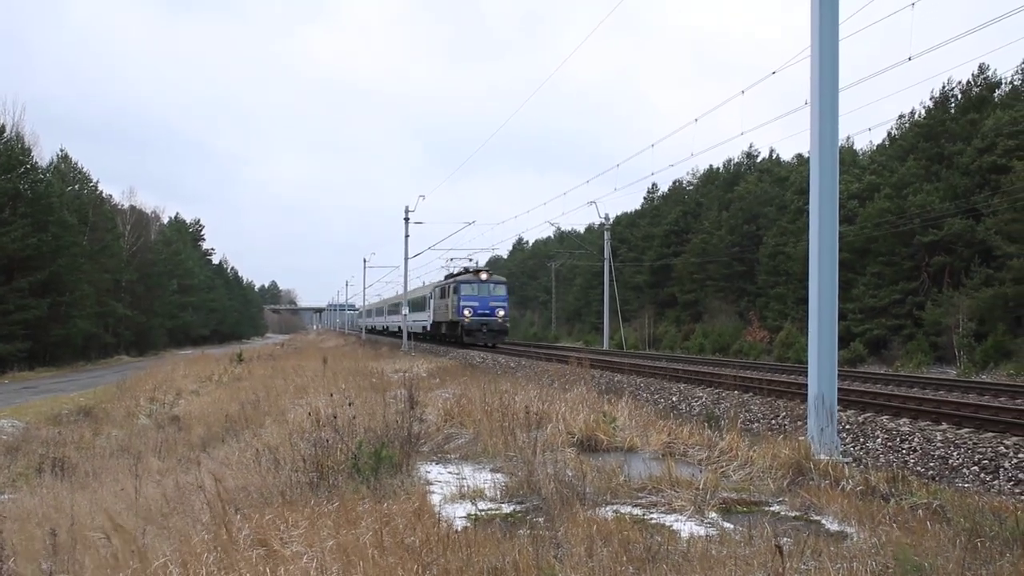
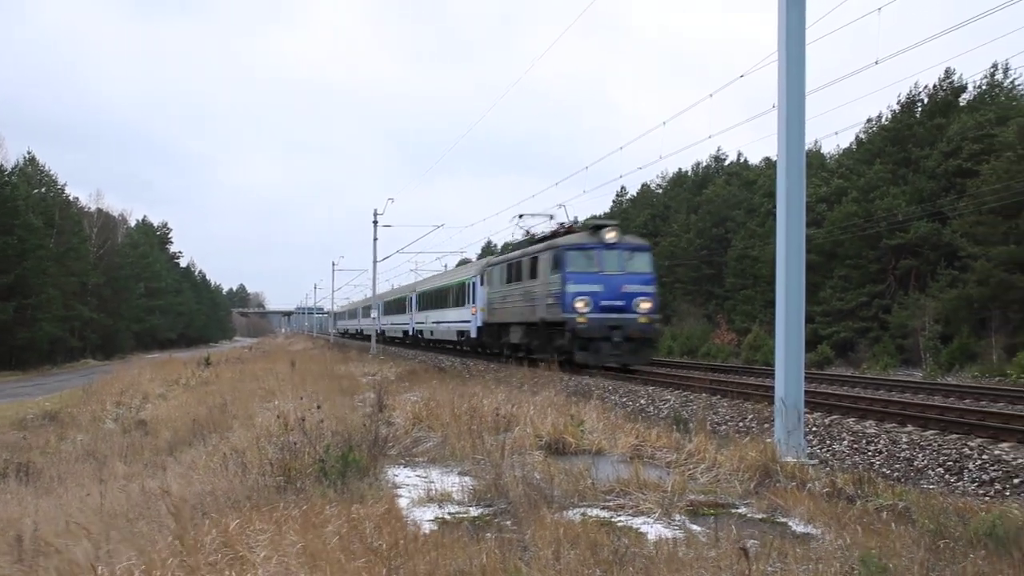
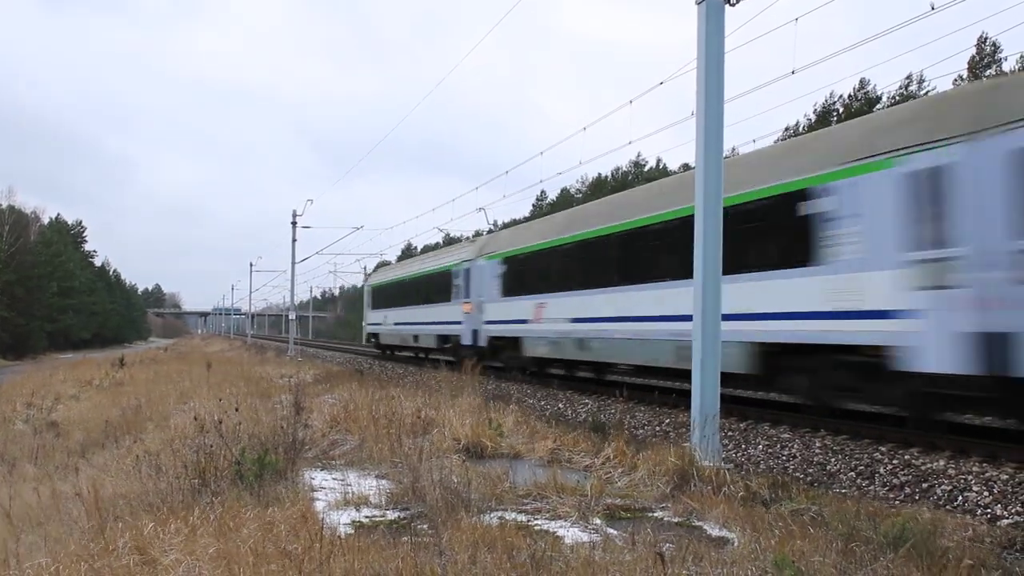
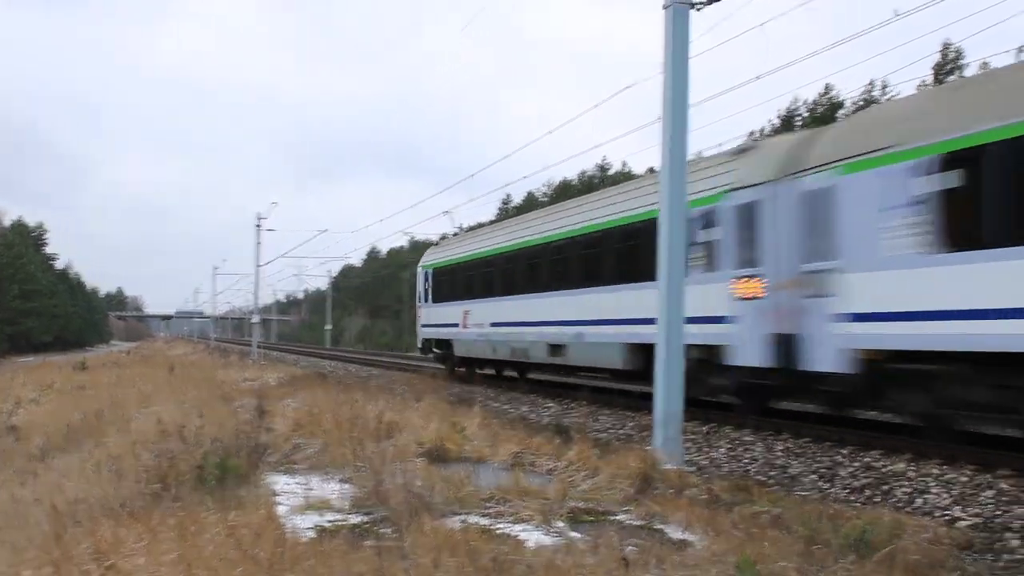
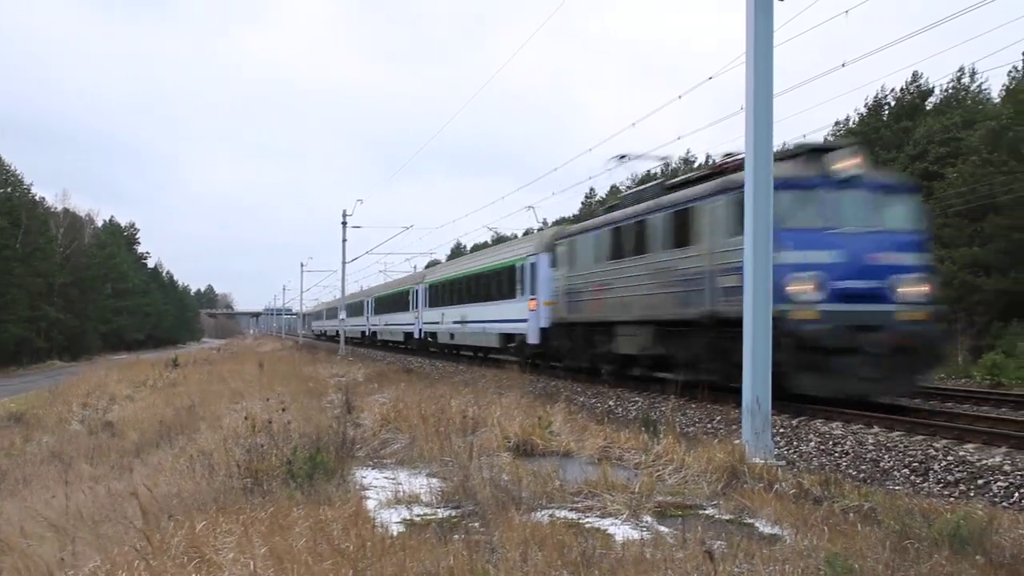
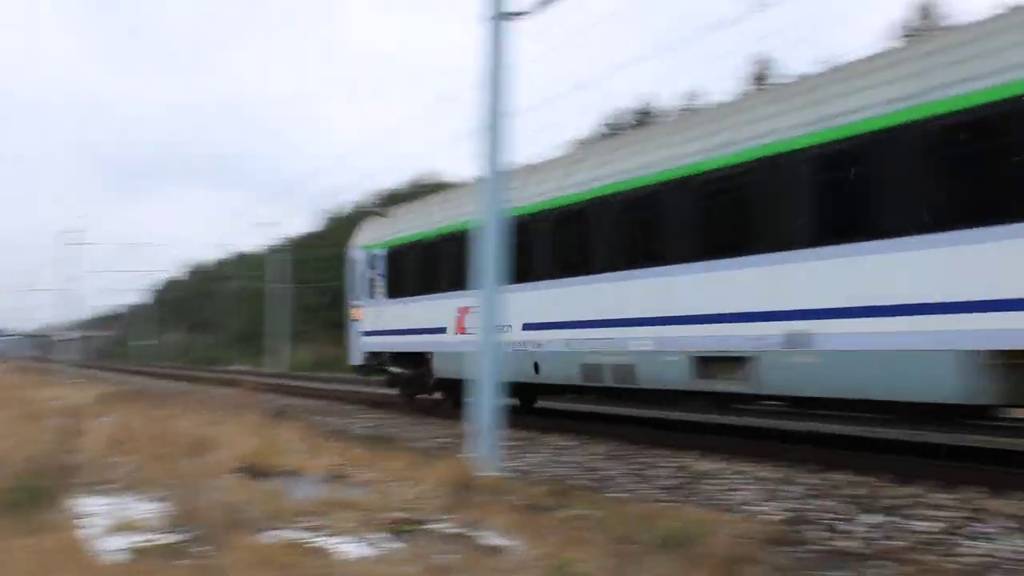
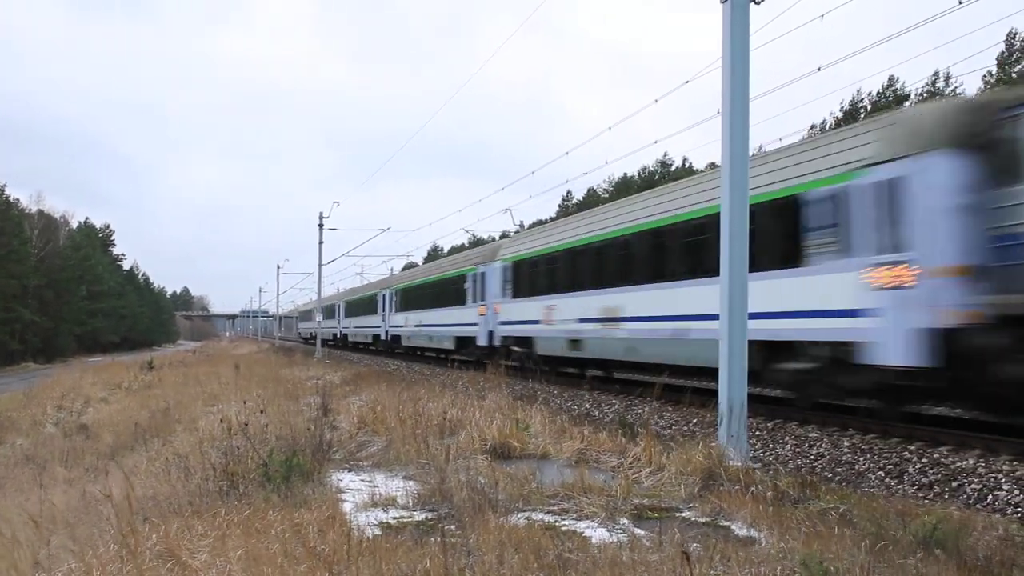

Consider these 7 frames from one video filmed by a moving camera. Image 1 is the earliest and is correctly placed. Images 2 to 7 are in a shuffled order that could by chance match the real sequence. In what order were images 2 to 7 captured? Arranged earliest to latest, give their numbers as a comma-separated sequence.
2, 5, 7, 3, 4, 6
